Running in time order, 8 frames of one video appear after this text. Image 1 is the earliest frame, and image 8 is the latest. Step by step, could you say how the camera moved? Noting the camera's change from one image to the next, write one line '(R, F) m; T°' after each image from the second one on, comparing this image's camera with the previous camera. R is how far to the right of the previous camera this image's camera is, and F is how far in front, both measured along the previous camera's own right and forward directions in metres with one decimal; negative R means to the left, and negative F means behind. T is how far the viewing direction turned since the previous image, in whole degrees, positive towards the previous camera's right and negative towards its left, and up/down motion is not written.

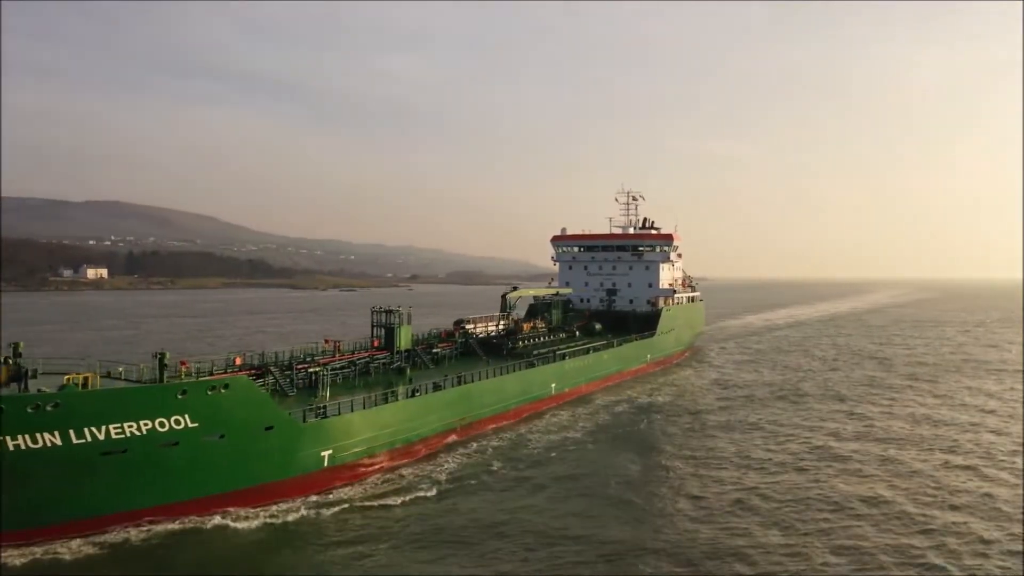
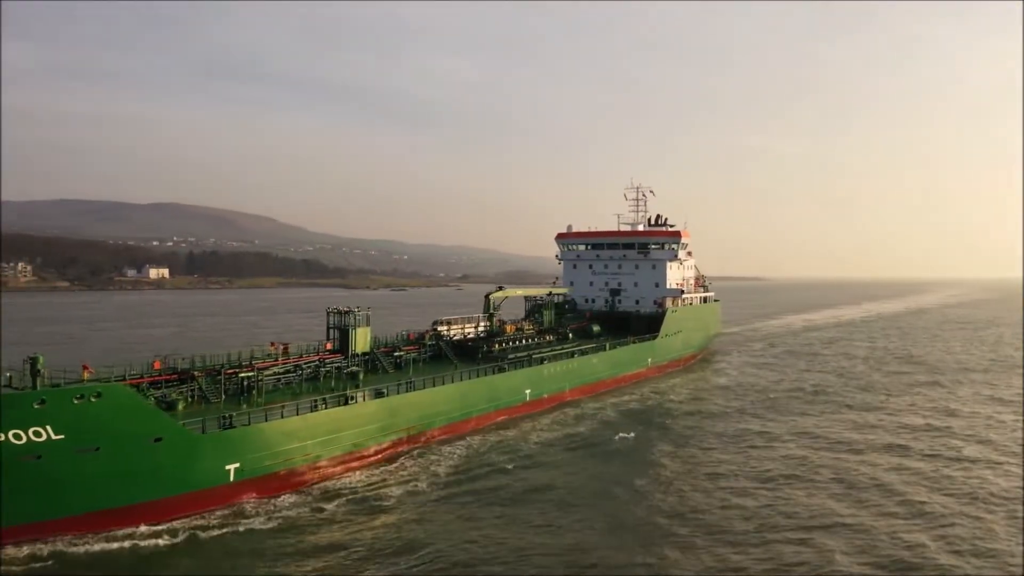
(+1.8, +1.1) m; -3°
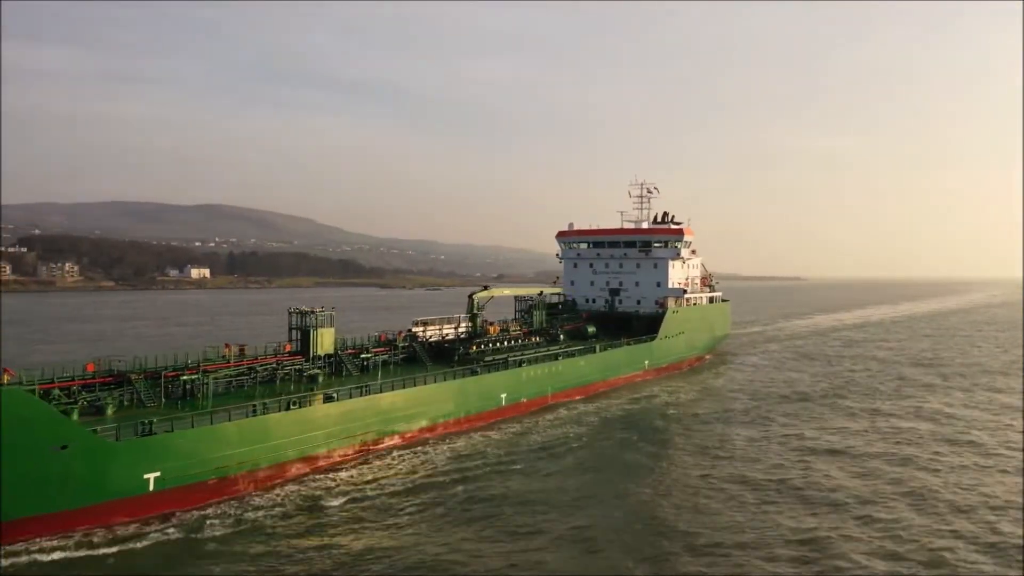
(+1.3, +0.7) m; -2°
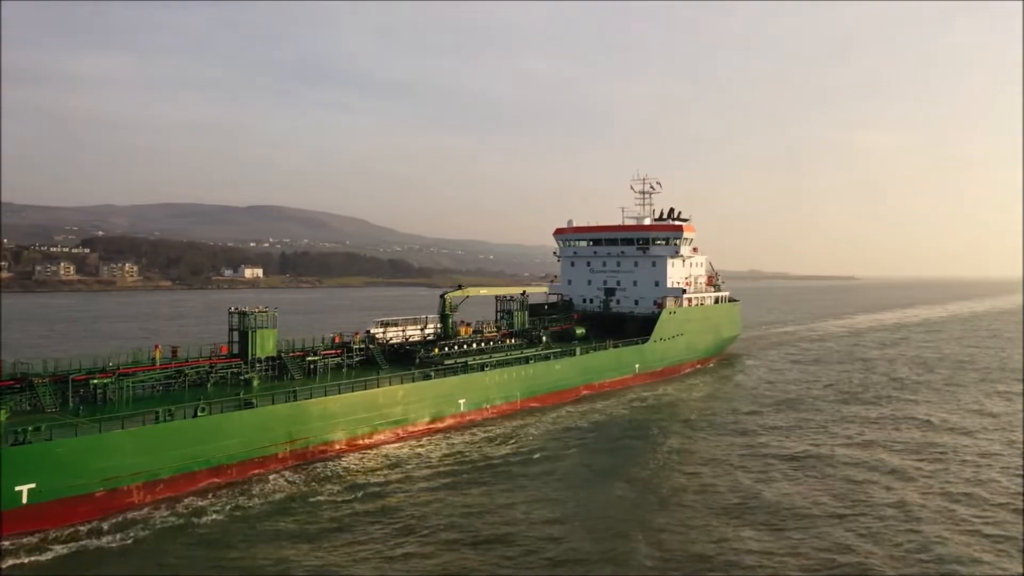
(+1.9, +0.9) m; -3°
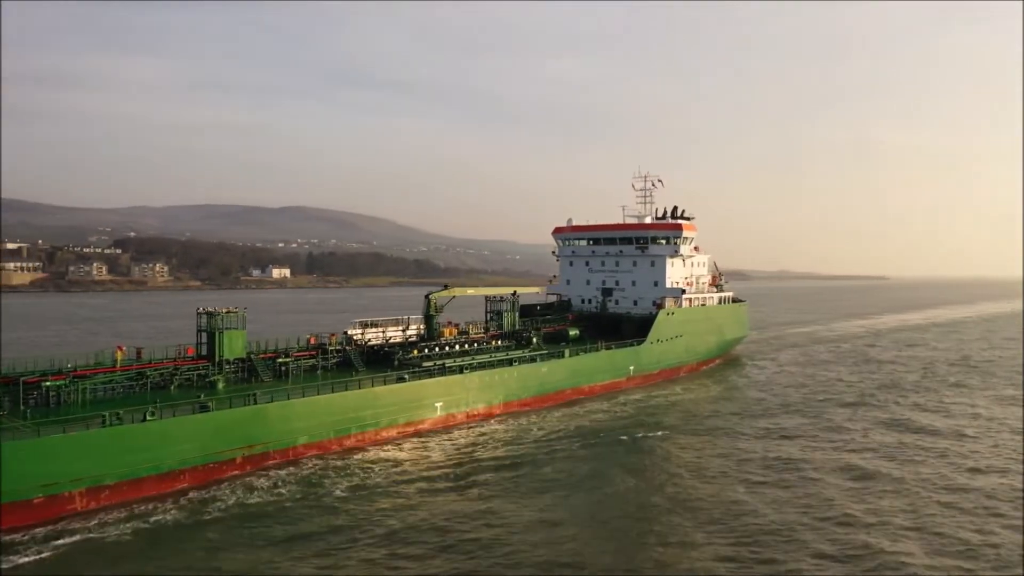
(+1.0, +0.5) m; -2°
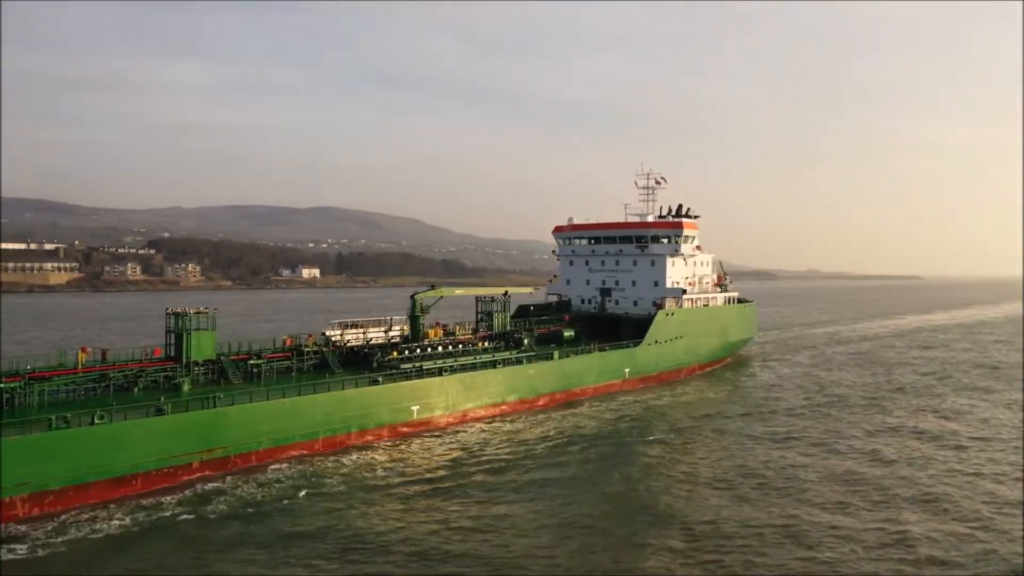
(+0.9, +0.5) m; -2°
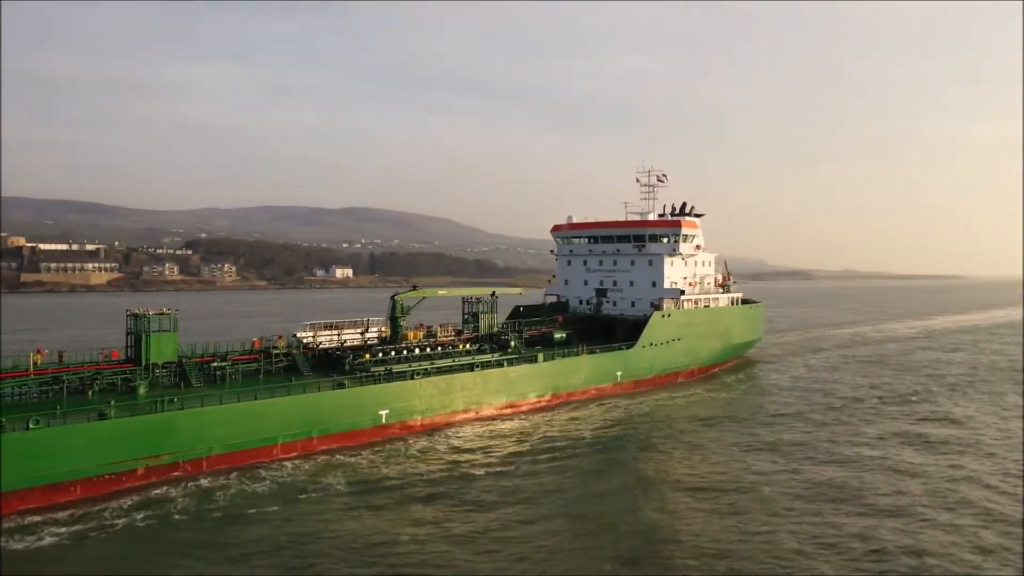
(+1.2, +0.5) m; -2°
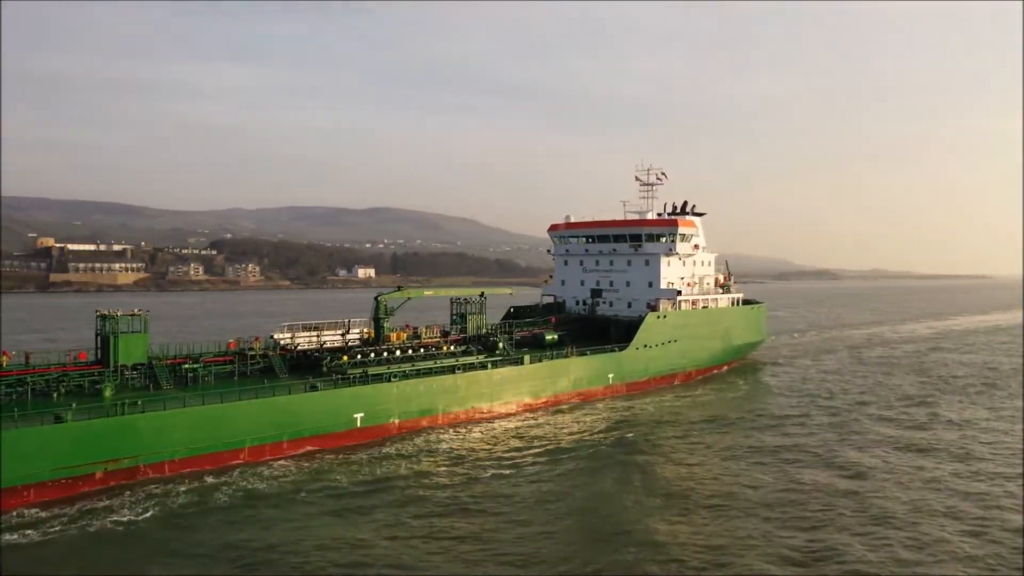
(+0.8, +0.4) m; -1°
